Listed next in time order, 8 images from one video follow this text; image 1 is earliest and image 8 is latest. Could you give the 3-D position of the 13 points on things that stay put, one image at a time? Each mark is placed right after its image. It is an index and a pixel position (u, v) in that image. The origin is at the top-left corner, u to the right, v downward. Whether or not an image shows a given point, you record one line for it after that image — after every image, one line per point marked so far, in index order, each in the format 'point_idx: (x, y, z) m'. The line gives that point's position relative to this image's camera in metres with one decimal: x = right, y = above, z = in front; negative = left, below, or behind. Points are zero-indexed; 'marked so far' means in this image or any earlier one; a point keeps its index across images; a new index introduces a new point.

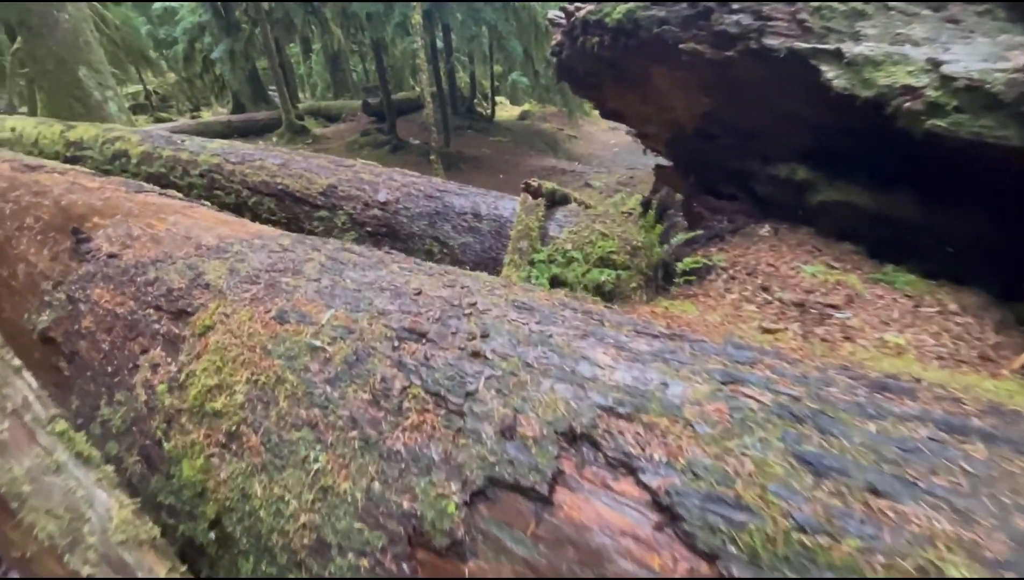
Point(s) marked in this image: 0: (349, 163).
0: (-1.8, +1.5, +5.5) m
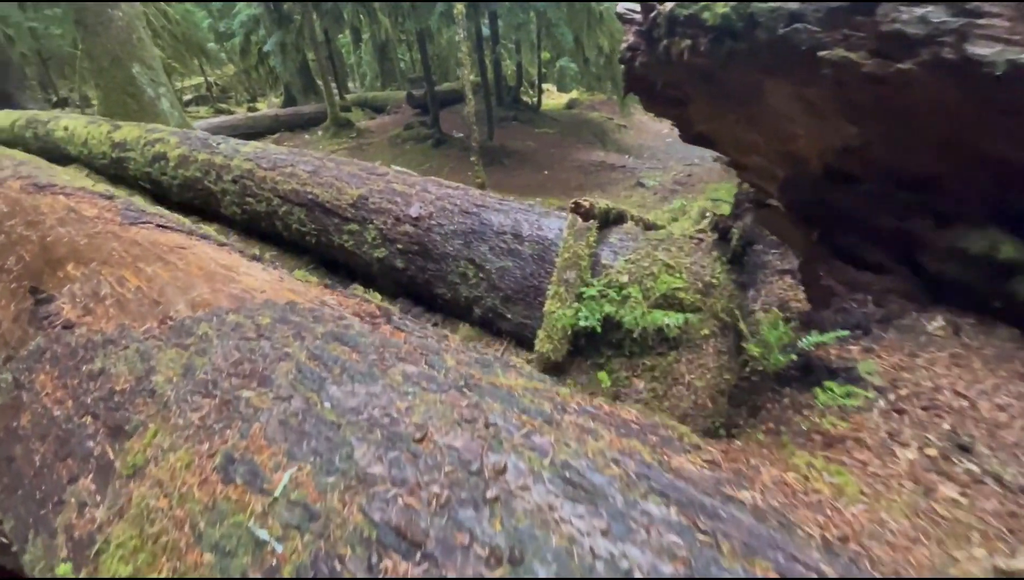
0: (-1.3, +1.3, +5.1) m
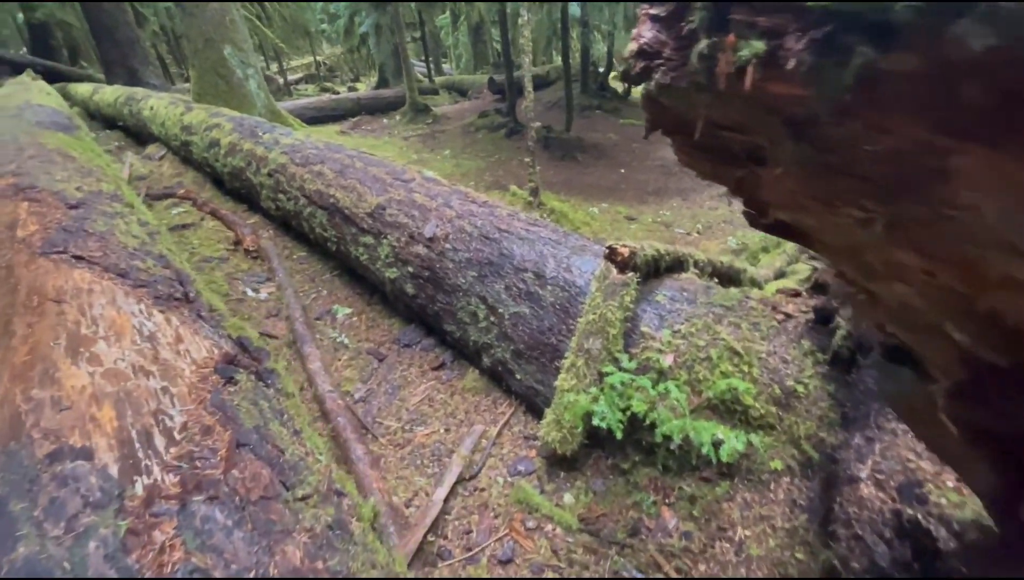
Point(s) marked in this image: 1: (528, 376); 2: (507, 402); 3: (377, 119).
0: (-0.9, +1.1, +4.4) m
1: (+0.1, -0.6, +3.0) m
2: (0.0, -0.8, +3.2) m
3: (-3.7, +4.7, +12.7) m
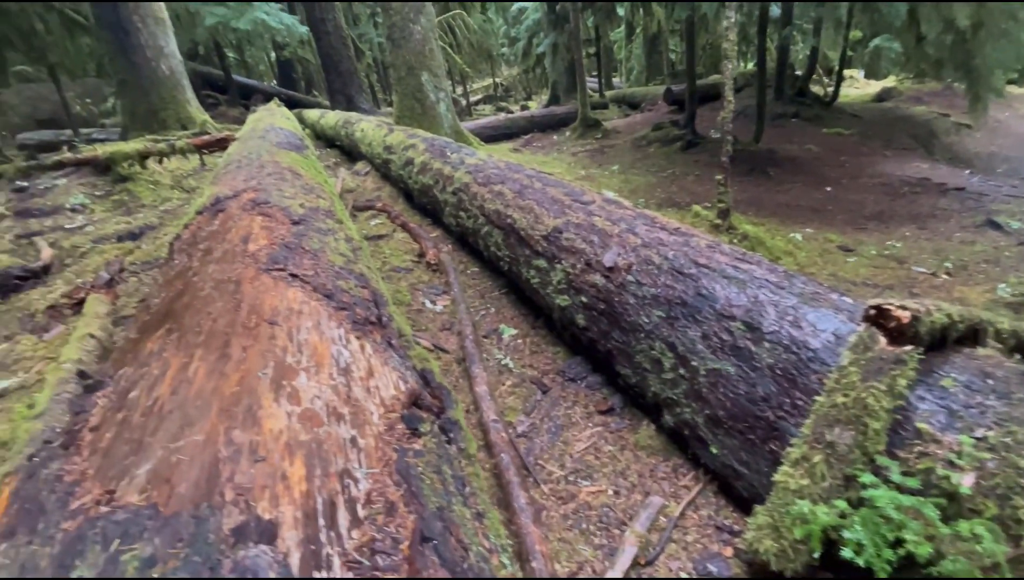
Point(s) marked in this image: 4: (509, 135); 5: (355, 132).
0: (+0.7, +0.8, +4.1) m
1: (+1.1, -0.8, +2.4) m
2: (+1.0, -1.0, +2.7) m
3: (+1.0, +4.3, +12.9) m
4: (0.0, +4.3, +13.0) m
5: (-3.1, +3.1, +9.2) m
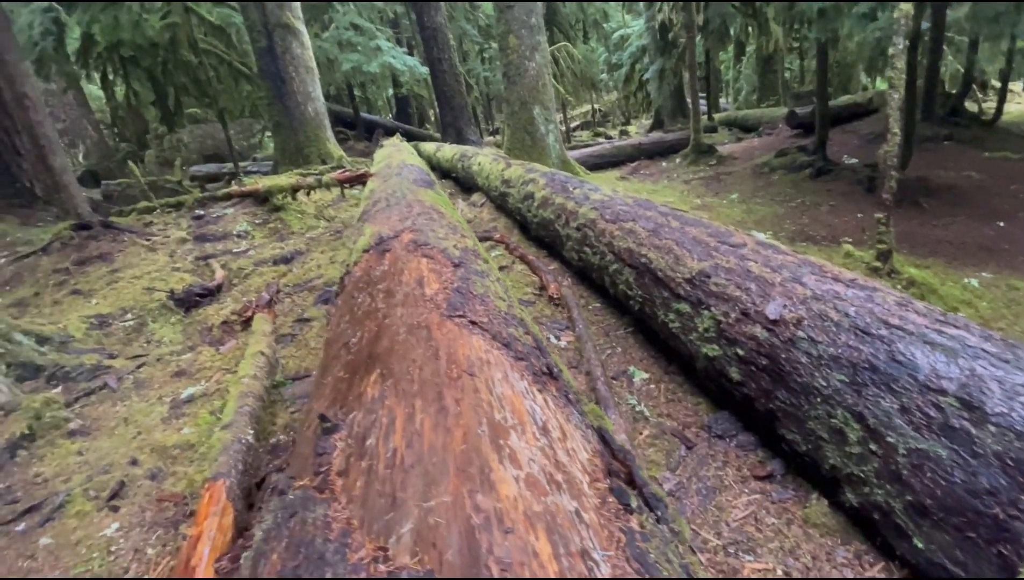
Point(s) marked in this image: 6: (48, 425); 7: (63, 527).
0: (+1.9, +0.4, +3.9) m
1: (+1.9, -1.2, +2.1) m
2: (+1.9, -1.4, +2.4) m
3: (+3.9, +3.4, +12.7) m
4: (+2.9, +3.5, +12.9) m
5: (-0.8, +2.6, +9.7) m
6: (-4.2, -1.2, +4.2) m
7: (-3.2, -1.7, +3.4) m
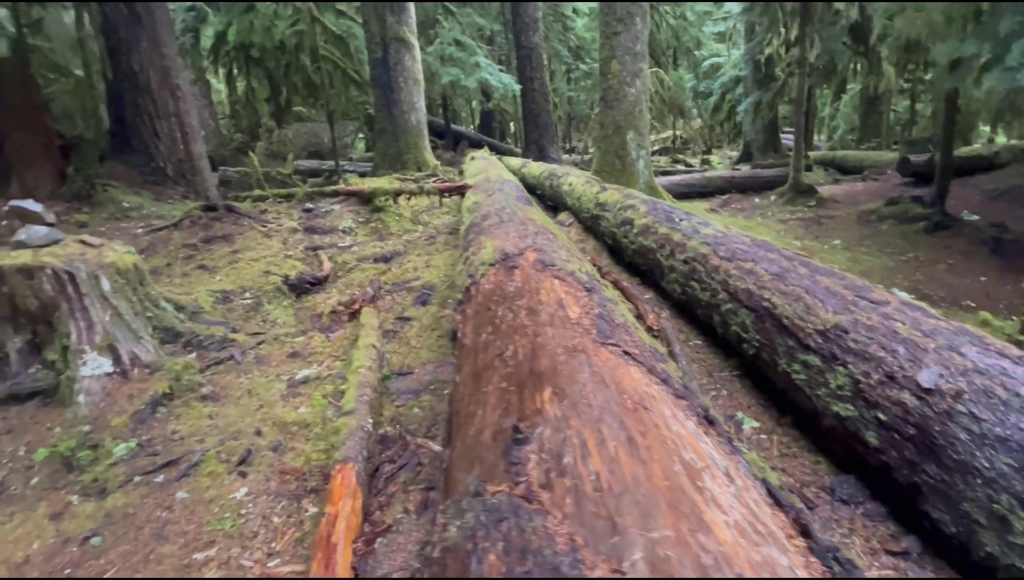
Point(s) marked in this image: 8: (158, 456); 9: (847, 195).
0: (+2.9, 0.0, +3.7) m
1: (+2.5, -1.5, +1.9) m
2: (+2.5, -1.8, +2.2) m
3: (+6.1, +2.4, +12.3) m
4: (+5.2, +2.6, +12.7) m
5: (+1.1, +2.2, +9.8) m
6: (-3.3, -1.0, +4.7) m
7: (-2.5, -1.5, +3.7) m
8: (-3.0, -1.4, +4.0) m
9: (+7.9, +2.2, +11.1) m
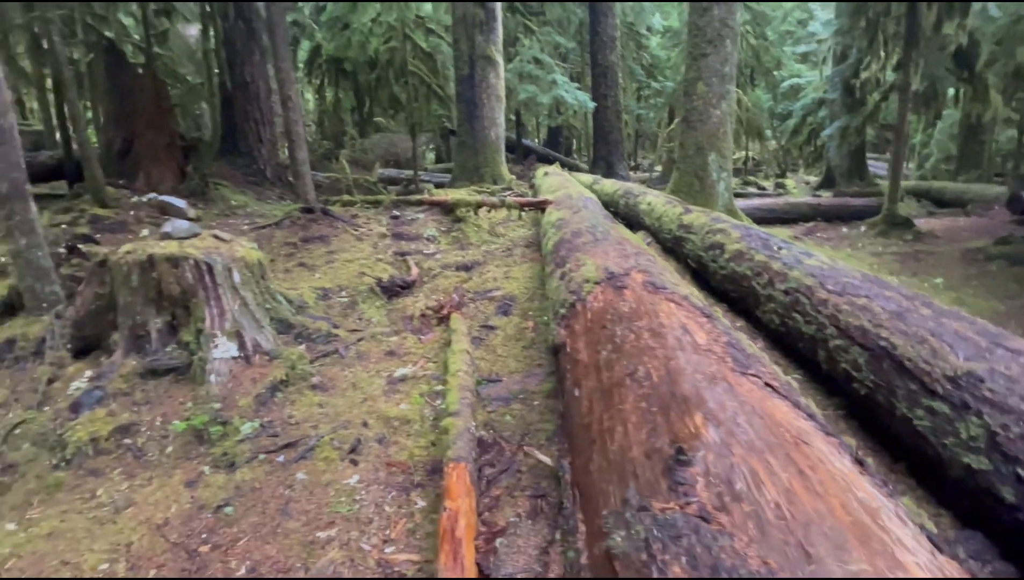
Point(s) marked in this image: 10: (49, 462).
0: (+3.7, -0.4, +3.5) m
1: (+3.1, -1.8, +1.7) m
2: (+3.0, -2.0, +2.0) m
3: (+8.0, +1.6, +11.7) m
4: (+7.1, +1.8, +12.2) m
5: (+2.7, +1.8, +9.8) m
6: (-2.3, -0.9, +5.1) m
7: (-1.7, -1.5, +4.0) m
8: (-2.2, -1.4, +4.3) m
9: (+9.7, +1.3, +10.4) m
10: (-4.1, -1.5, +4.2) m
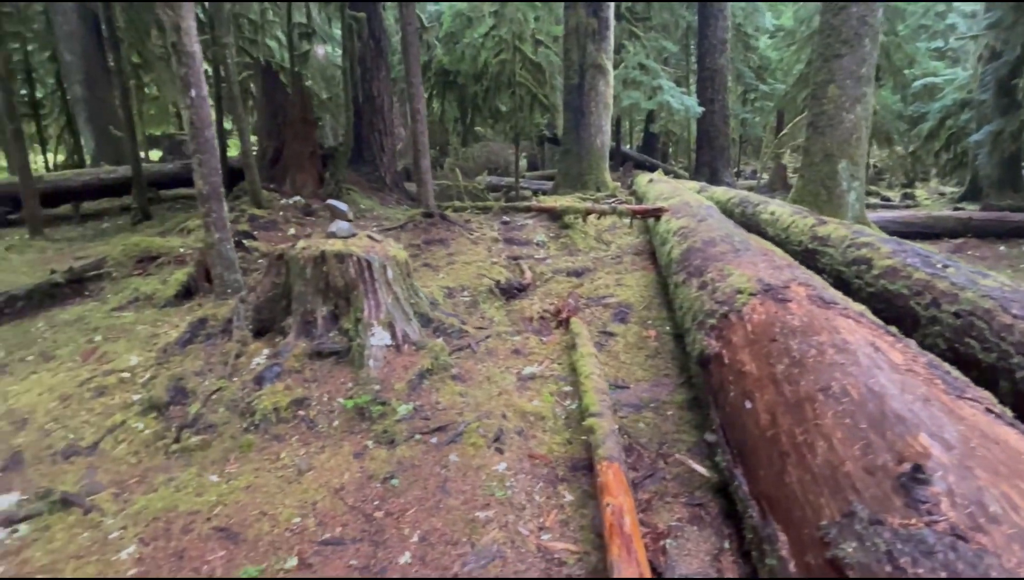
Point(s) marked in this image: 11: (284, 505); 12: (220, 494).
0: (+4.9, -0.6, +3.0) m
1: (+3.9, -2.0, +1.3) m
2: (+3.9, -2.2, +1.6) m
3: (+10.5, +1.0, +10.4) m
4: (+9.7, +1.3, +11.1) m
5: (+5.0, +1.5, +9.4) m
6: (-0.9, -0.9, +5.5) m
7: (-0.4, -1.5, +4.4) m
8: (-0.8, -1.3, +4.7) m
9: (+11.9, +0.7, +8.9) m
10: (-2.8, -1.4, +4.9) m
11: (-1.9, -1.8, +3.9) m
12: (-2.5, -1.8, +4.1) m
